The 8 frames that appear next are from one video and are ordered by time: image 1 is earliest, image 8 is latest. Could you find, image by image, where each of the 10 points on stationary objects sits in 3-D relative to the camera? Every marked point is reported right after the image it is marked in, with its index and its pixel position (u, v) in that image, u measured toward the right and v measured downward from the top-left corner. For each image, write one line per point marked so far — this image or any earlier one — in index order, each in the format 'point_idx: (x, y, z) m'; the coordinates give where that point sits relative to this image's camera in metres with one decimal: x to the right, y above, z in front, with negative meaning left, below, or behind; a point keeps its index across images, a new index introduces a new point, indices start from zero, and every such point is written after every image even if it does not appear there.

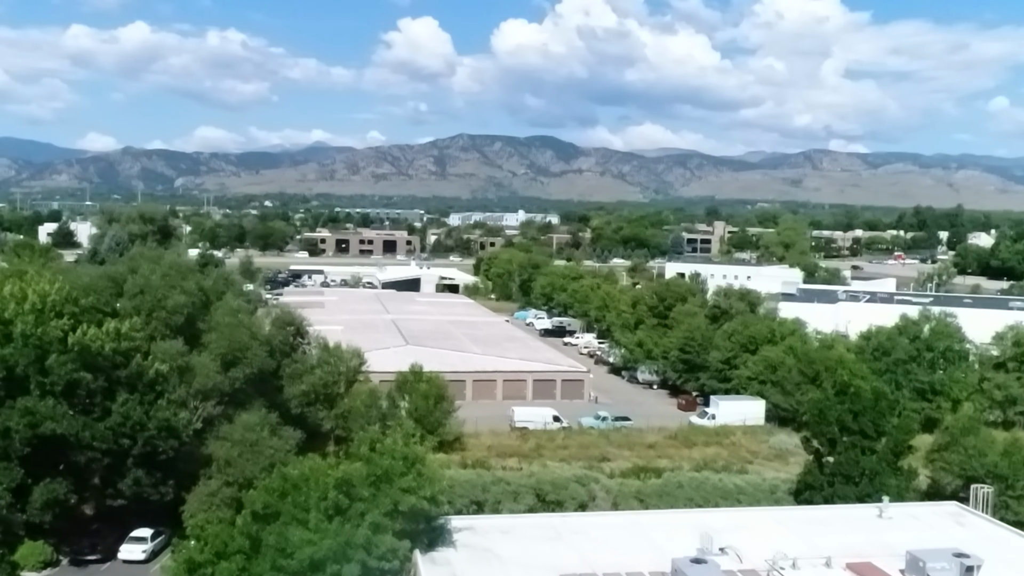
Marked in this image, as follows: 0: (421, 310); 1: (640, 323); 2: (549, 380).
0: (-1.6, -0.4, +17.5) m
1: (+1.6, -0.4, +12.9) m
2: (+0.4, -1.0, +11.2) m
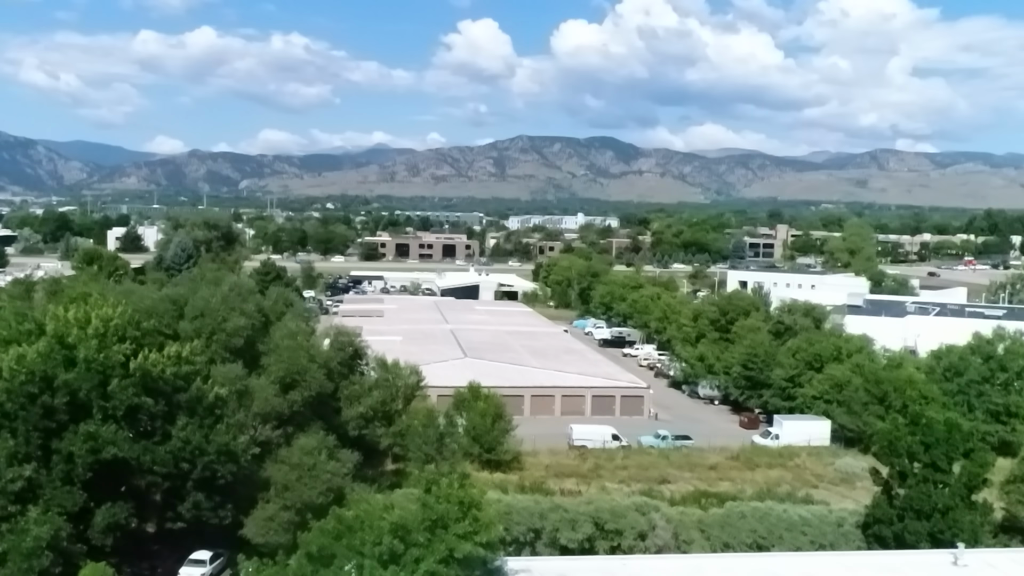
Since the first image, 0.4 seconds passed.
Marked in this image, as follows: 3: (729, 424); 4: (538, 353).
0: (-0.6, -0.5, +17.5) m
1: (+2.4, -0.6, +12.7) m
2: (+1.0, -1.2, +11.0) m
3: (+2.3, -1.5, +10.9) m
4: (+0.3, -0.8, +13.3) m
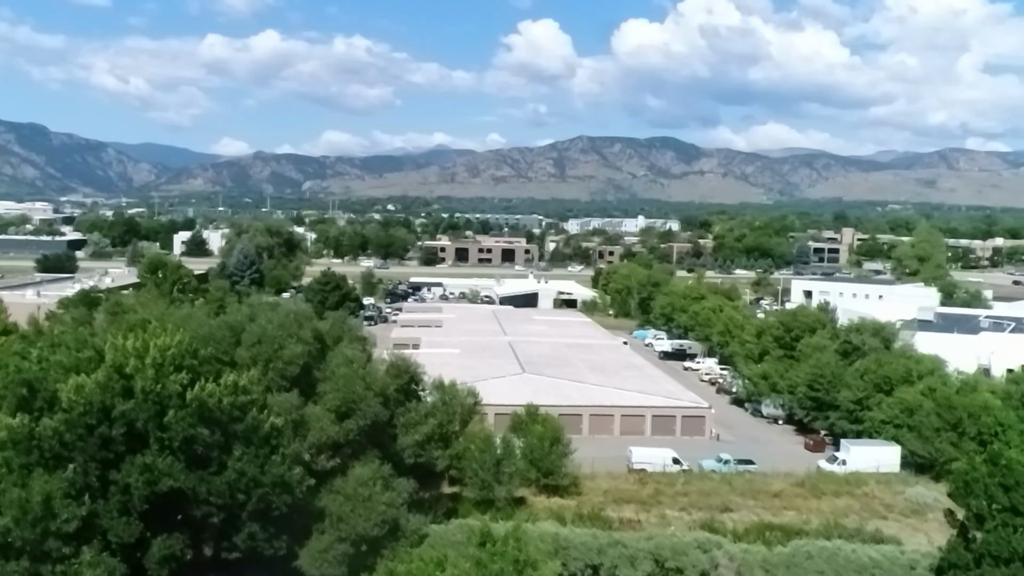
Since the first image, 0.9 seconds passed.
0: (+0.5, -0.7, +17.3) m
1: (+3.1, -0.8, +12.4) m
2: (+1.7, -1.4, +10.8) m
3: (+2.9, -1.7, +10.6) m
4: (+1.1, -1.0, +13.1) m
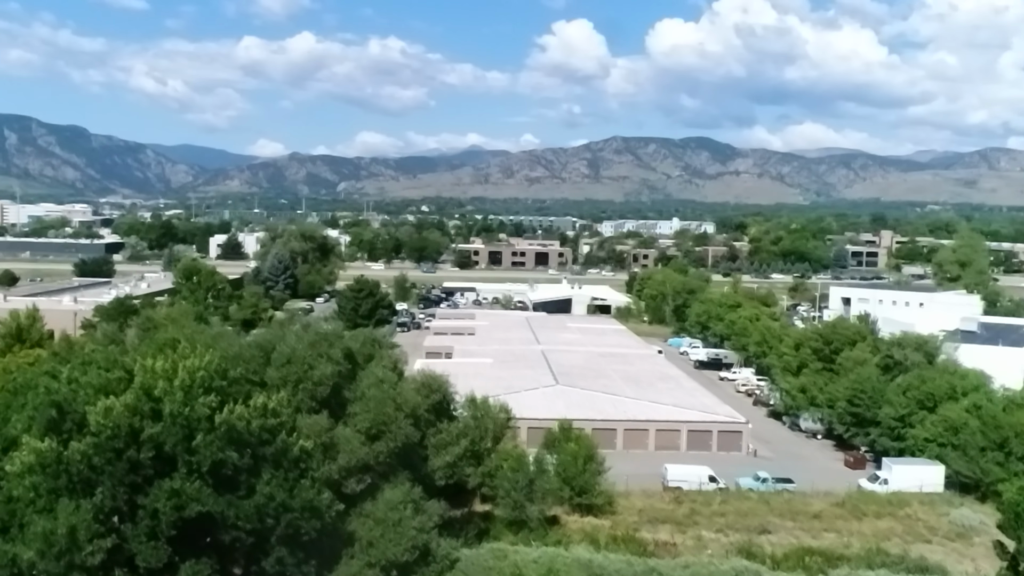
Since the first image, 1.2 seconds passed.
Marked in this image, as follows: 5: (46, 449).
0: (+1.0, -0.9, +17.2) m
1: (+3.5, -0.9, +12.1) m
2: (+2.0, -1.5, +10.6) m
3: (+3.3, -1.8, +10.3) m
4: (+1.5, -1.2, +12.9) m
5: (-2.5, -0.9, +5.4) m
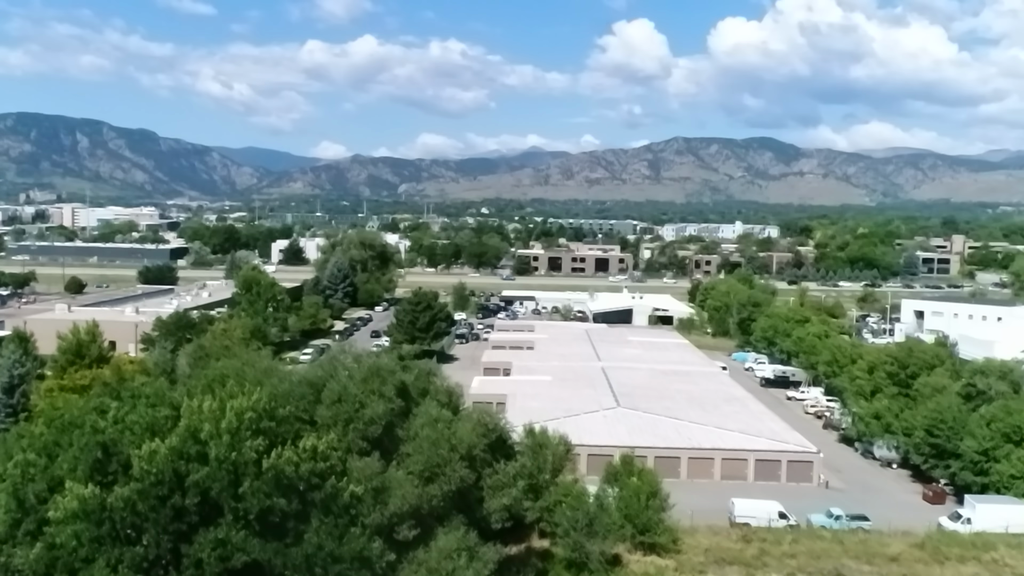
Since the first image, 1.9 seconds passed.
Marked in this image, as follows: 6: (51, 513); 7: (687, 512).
0: (+2.0, -1.1, +16.8) m
1: (+4.2, -1.2, +11.6) m
2: (+2.6, -1.7, +10.2) m
3: (+3.9, -2.0, +9.8) m
4: (+2.3, -1.4, +12.5) m
5: (-2.2, -1.1, +5.3) m
6: (-2.5, -1.2, +5.4) m
7: (+1.6, -2.0, +9.0) m
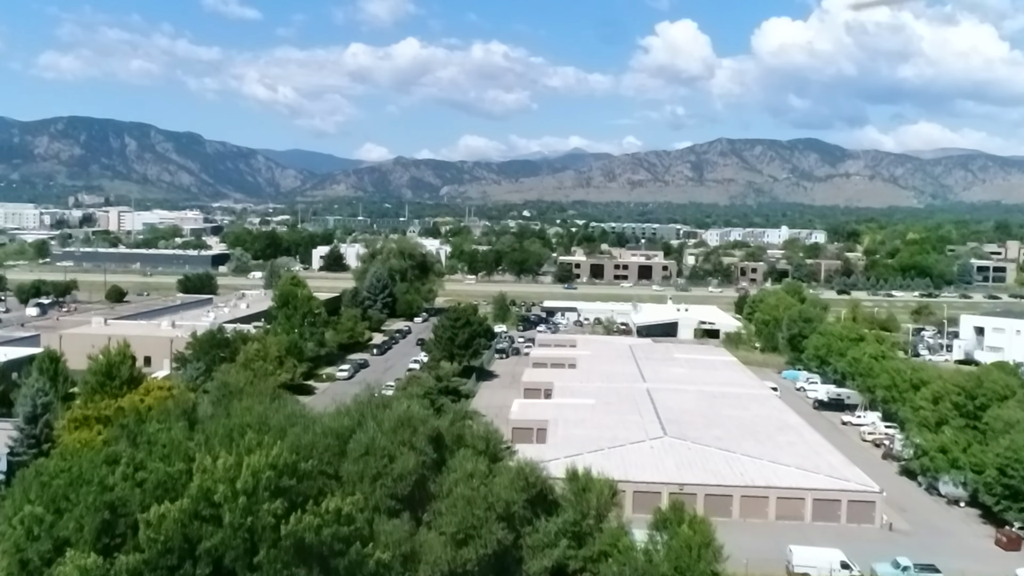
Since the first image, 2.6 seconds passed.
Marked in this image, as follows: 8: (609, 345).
0: (+2.7, -1.4, +16.2) m
1: (+4.6, -1.5, +10.9) m
2: (+3.0, -2.0, +9.5) m
3: (+4.2, -2.3, +9.1) m
4: (+2.7, -1.7, +11.9) m
5: (-2.0, -1.3, +4.8) m
6: (-2.3, -1.4, +5.0) m
7: (+1.9, -2.2, +8.4) m
8: (+1.9, -1.1, +19.9) m
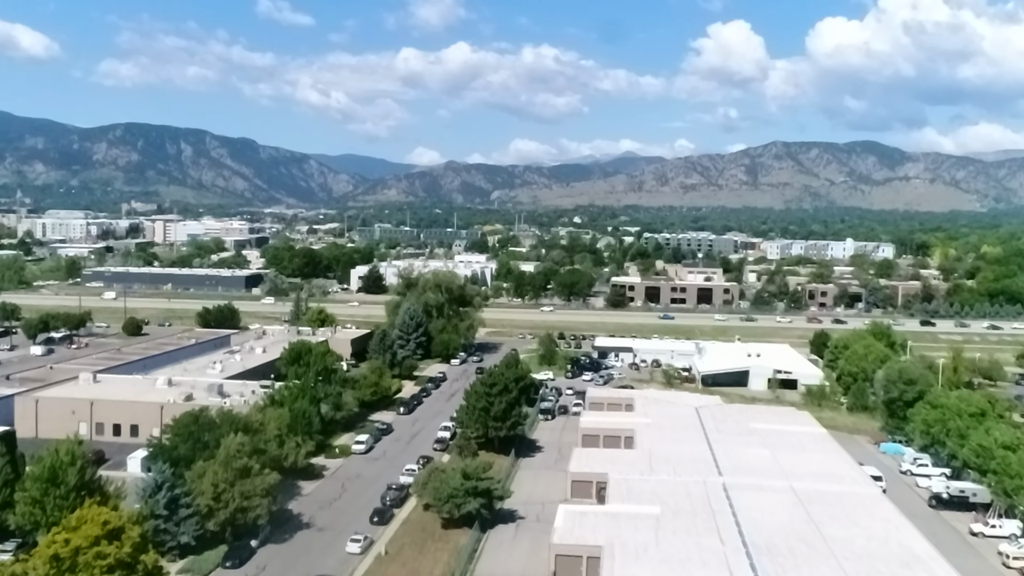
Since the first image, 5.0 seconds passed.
0: (+3.3, -2.2, +13.3) m
1: (+5.0, -2.3, +8.0) m
2: (+3.3, -2.8, +6.7) m
3: (+4.5, -3.1, +6.2) m
4: (+3.1, -2.5, +9.0) m
5: (-2.0, -2.1, +2.3) m
6: (-2.2, -2.3, +2.5) m
7: (+2.1, -3.1, +5.7) m
8: (+2.7, -2.0, +17.1) m
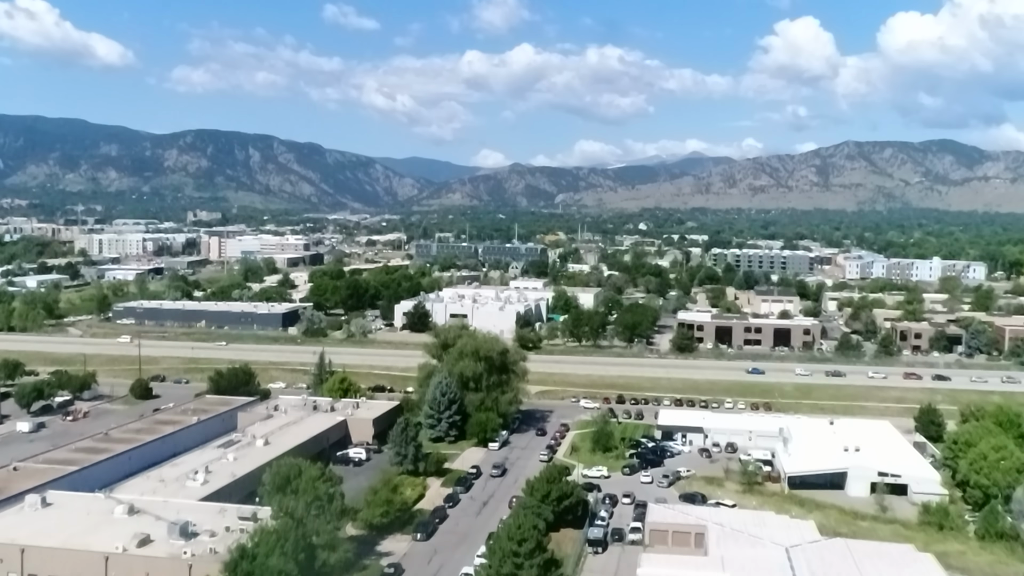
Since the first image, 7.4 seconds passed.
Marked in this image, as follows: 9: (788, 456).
0: (+3.6, -3.6, +9.8) m
1: (+4.9, -3.7, +4.3) m
2: (+3.2, -4.2, +3.2) m
3: (+4.3, -4.5, +2.6) m
4: (+3.2, -3.9, +5.5) m
5: (-2.4, -3.5, -0.9) m
6: (-2.6, -3.6, -0.7) m
7: (+1.9, -4.4, +2.2) m
8: (+3.2, -3.4, +13.6) m
9: (+4.8, -2.9, +17.9) m
